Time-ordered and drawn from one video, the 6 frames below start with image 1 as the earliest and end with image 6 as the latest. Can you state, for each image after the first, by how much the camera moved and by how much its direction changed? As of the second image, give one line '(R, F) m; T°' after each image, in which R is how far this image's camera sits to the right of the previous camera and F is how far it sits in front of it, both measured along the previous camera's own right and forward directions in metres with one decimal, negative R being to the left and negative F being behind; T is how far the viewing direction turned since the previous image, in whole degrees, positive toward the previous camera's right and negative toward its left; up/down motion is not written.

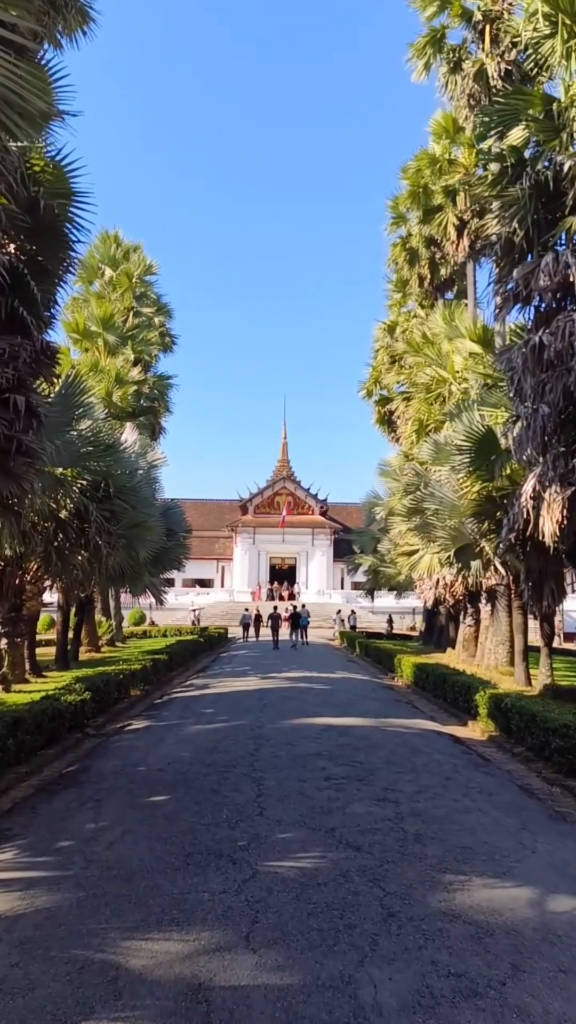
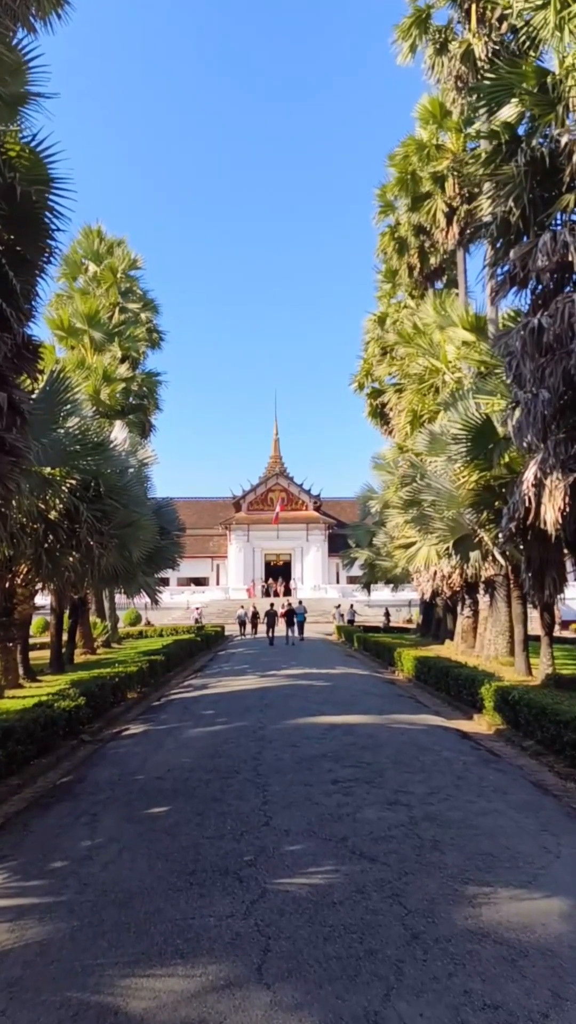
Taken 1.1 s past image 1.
(0.0, +0.3) m; 0°
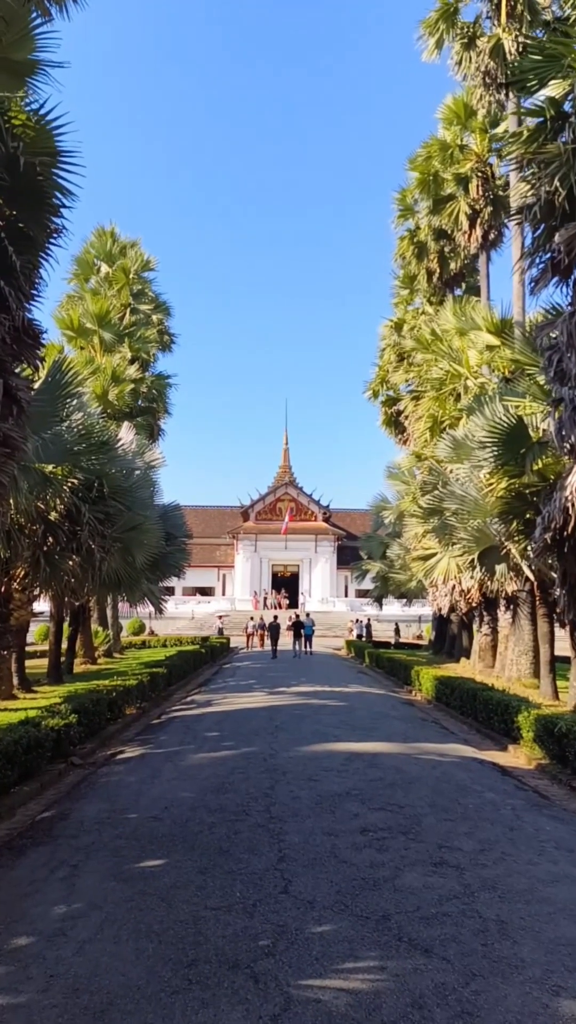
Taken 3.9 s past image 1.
(-0.1, +1.0) m; -1°
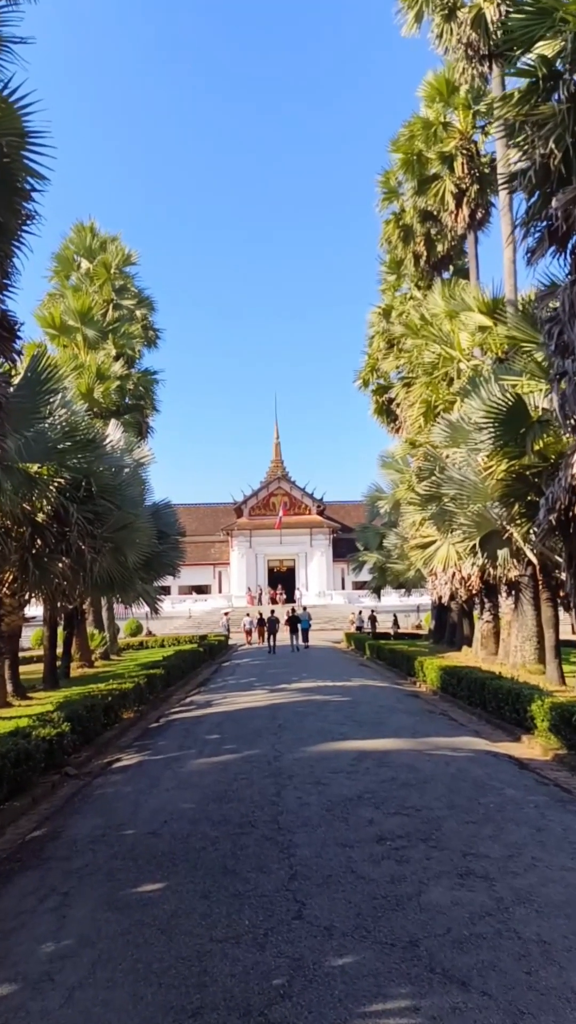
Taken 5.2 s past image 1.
(0.0, +0.4) m; 0°
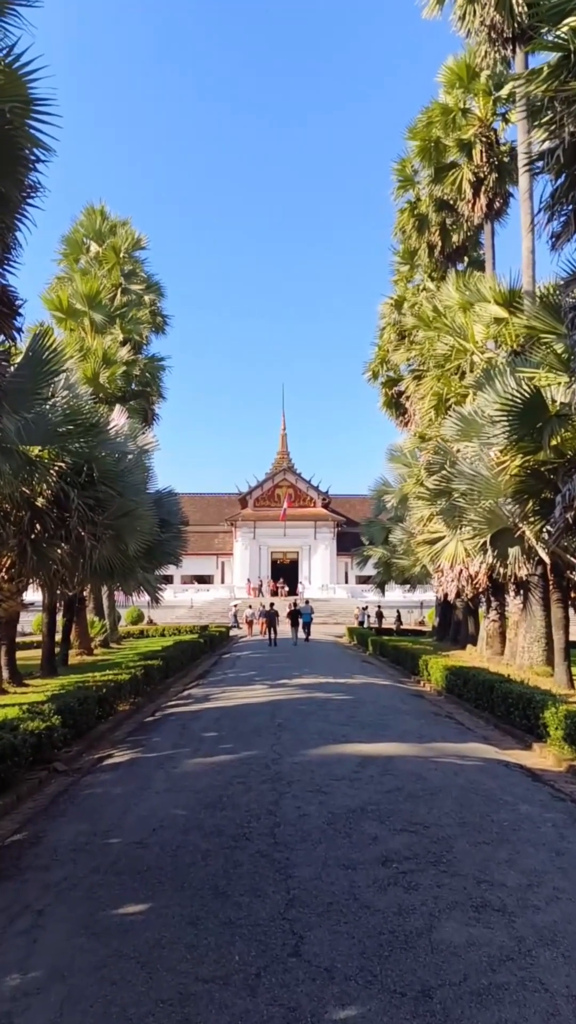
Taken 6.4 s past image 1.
(0.0, +0.4) m; 0°
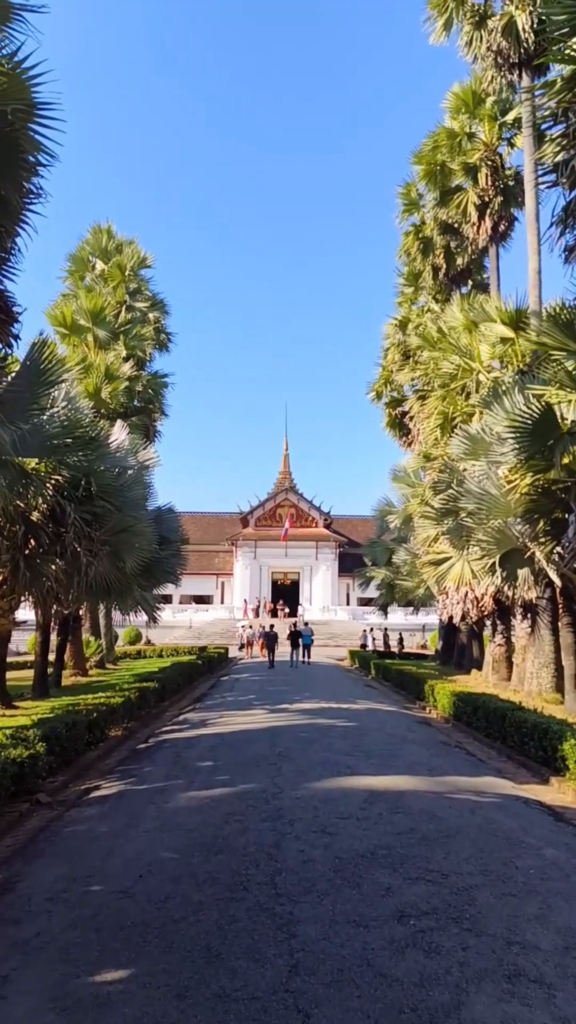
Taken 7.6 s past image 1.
(0.0, +0.5) m; 0°
